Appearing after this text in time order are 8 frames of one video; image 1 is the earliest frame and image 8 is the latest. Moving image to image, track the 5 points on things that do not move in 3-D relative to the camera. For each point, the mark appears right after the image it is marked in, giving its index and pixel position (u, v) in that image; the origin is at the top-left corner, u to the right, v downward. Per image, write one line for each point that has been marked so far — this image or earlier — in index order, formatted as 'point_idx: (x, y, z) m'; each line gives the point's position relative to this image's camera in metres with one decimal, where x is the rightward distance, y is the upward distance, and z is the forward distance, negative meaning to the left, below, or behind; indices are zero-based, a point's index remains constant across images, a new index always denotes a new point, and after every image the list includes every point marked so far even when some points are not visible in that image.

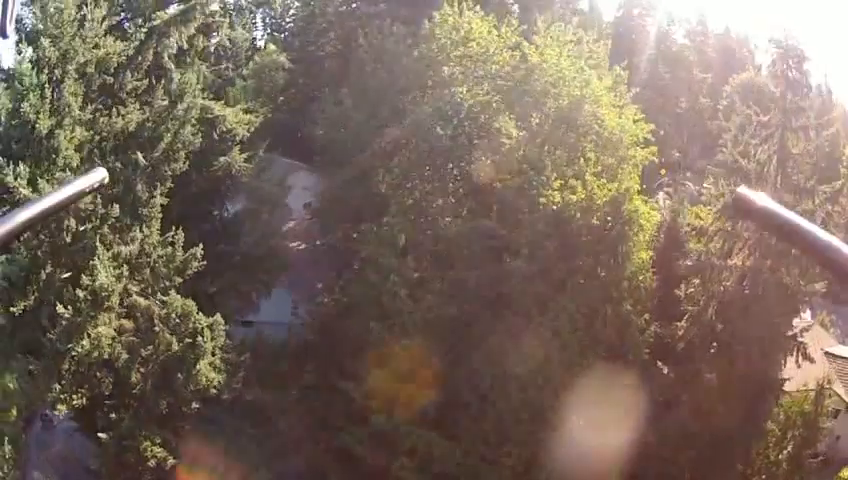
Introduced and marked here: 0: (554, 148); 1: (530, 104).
0: (+3.1, +2.1, +19.0) m
1: (+2.5, +3.3, +19.5) m
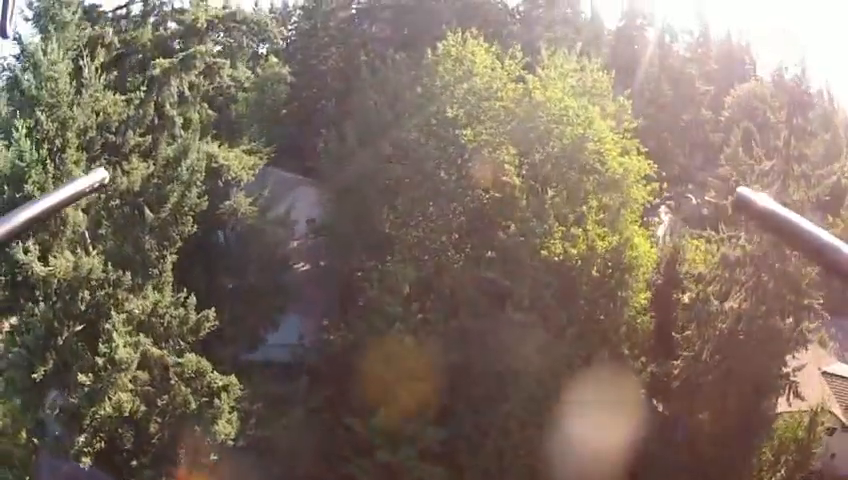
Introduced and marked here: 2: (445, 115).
0: (+3.1, +1.2, +19.1) m
1: (+2.6, +2.4, +19.5) m
2: (+0.5, +2.8, +20.5) m
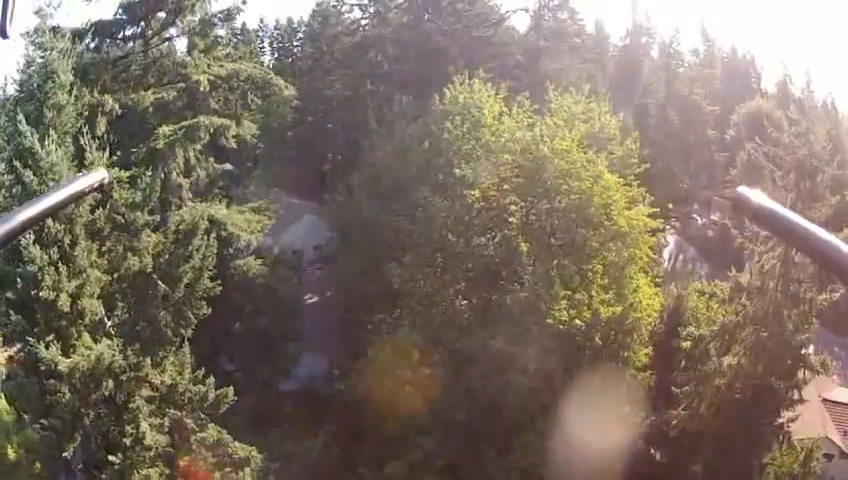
0: (+3.3, -0.1, +19.3) m
1: (+2.8, +1.0, +19.7) m
2: (+0.7, +1.5, +20.7) m
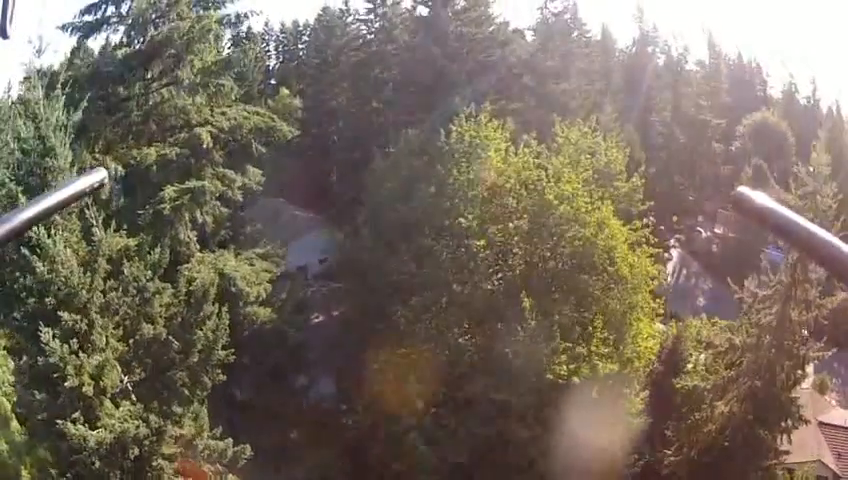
0: (+3.4, -1.3, +19.6) m
1: (+2.9, -0.1, +20.0) m
2: (+0.9, +0.4, +20.9) m
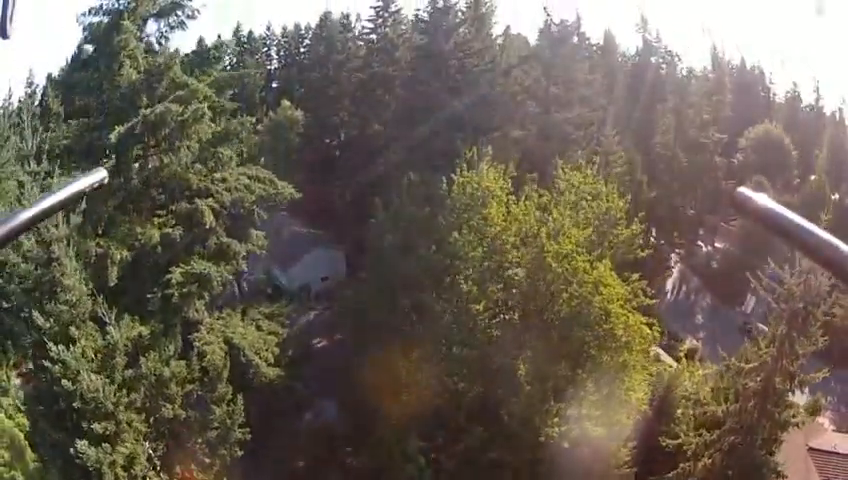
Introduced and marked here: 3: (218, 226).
0: (+3.4, -2.8, +20.0) m
1: (+2.9, -1.6, +20.3) m
2: (+0.9, -1.0, +21.2) m
3: (-5.0, 0.0, +19.7) m
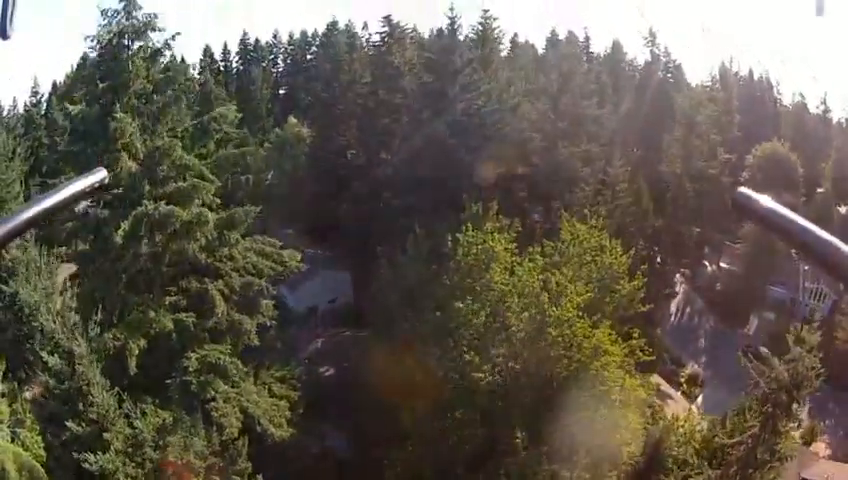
0: (+3.5, -4.7, +20.5) m
1: (+3.0, -3.4, +20.7) m
2: (+1.0, -2.8, +21.6) m
3: (-4.8, -1.8, +20.1) m
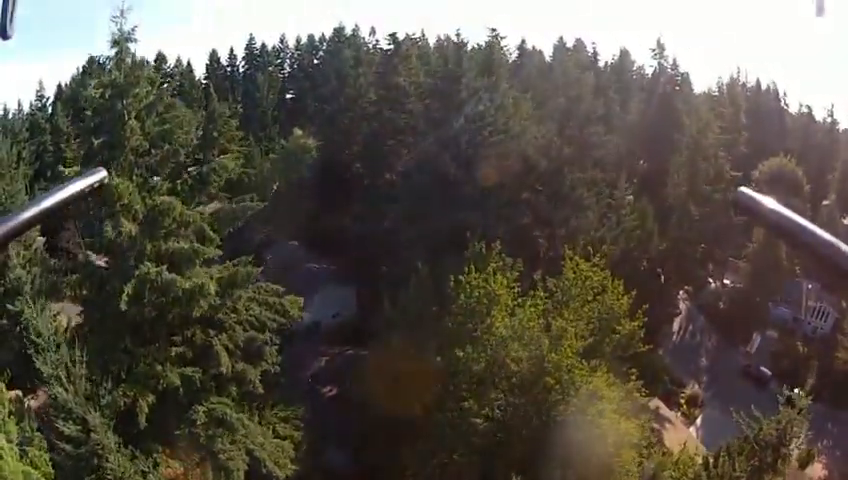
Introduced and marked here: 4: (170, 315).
0: (+3.5, -6.0, +20.8) m
1: (+3.1, -4.7, +20.9) m
2: (+1.0, -4.0, +21.7) m
3: (-4.8, -3.0, +20.2) m
4: (-6.0, -1.6, +19.1) m
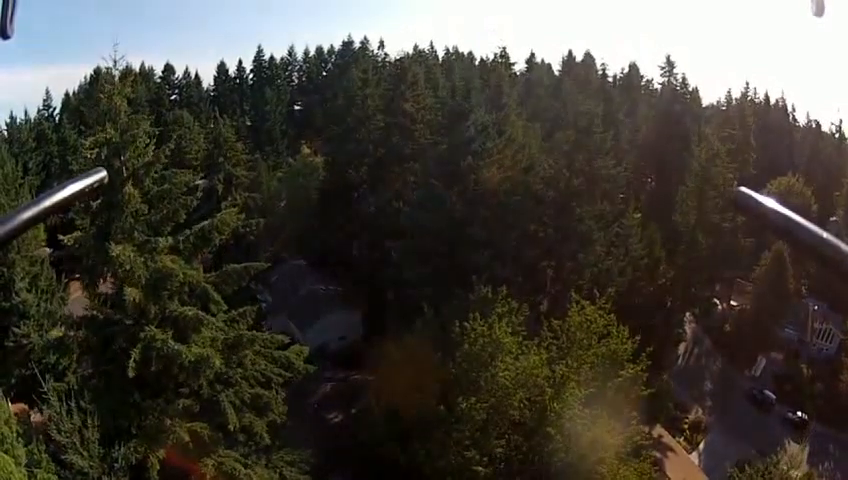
0: (+3.6, -7.4, +21.0) m
1: (+3.2, -6.1, +21.0) m
2: (+1.2, -5.3, +21.9) m
3: (-4.7, -4.3, +20.4) m
4: (-5.9, -3.0, +19.2) m
